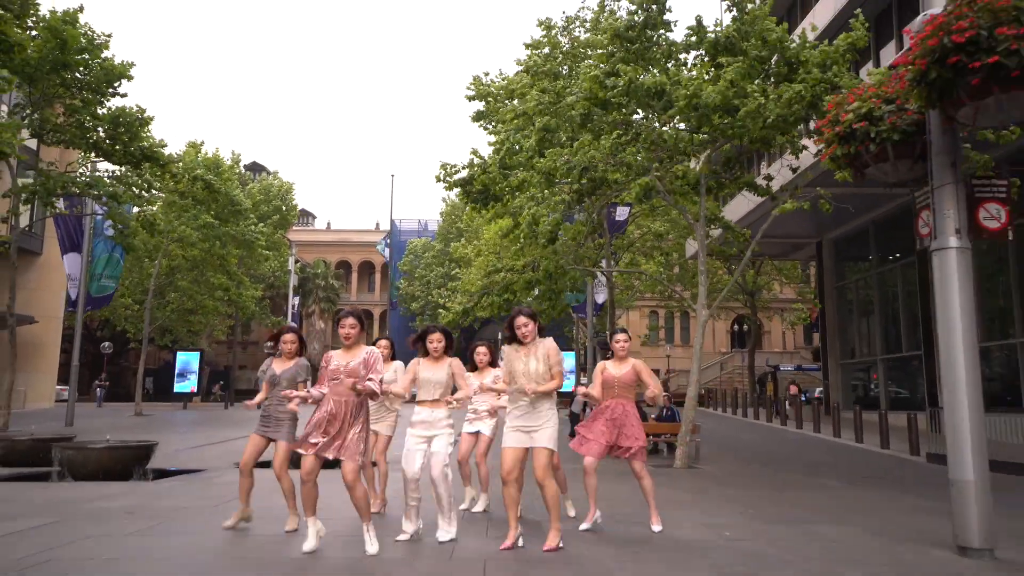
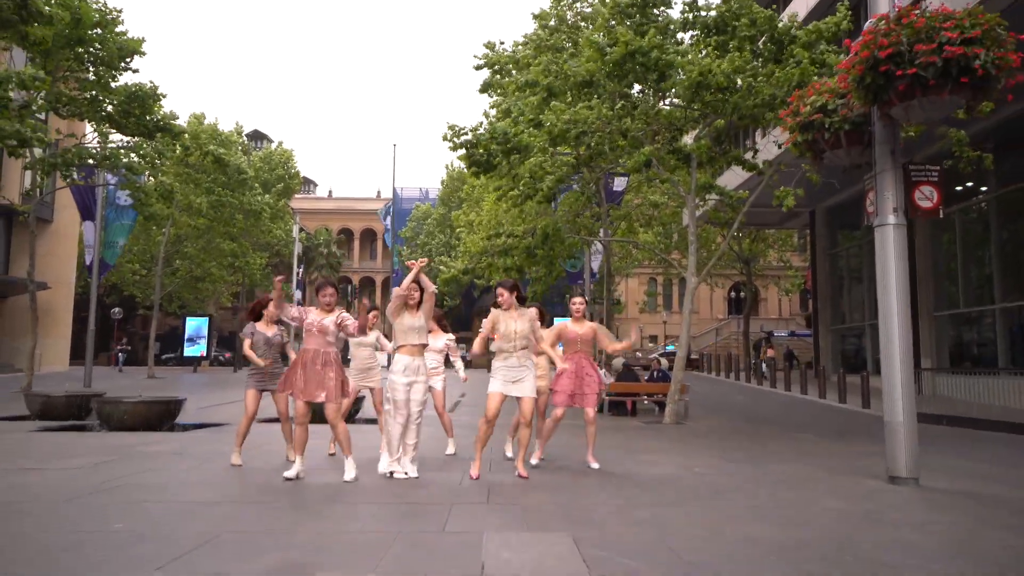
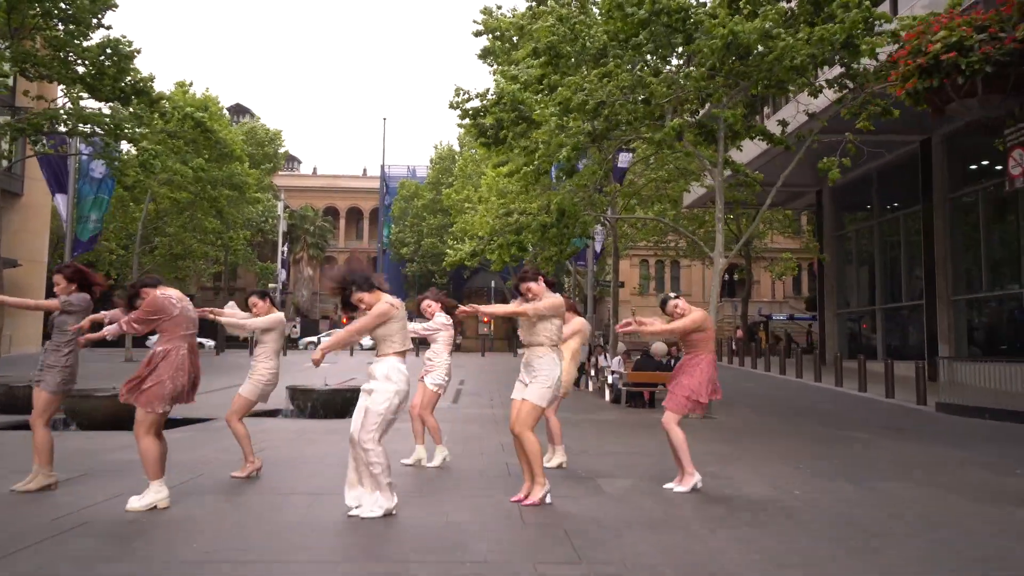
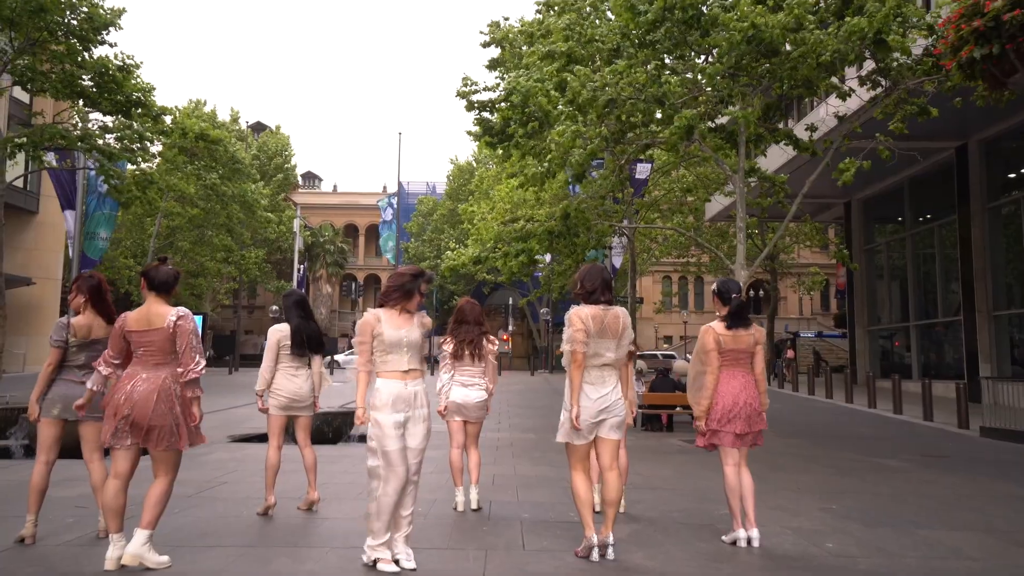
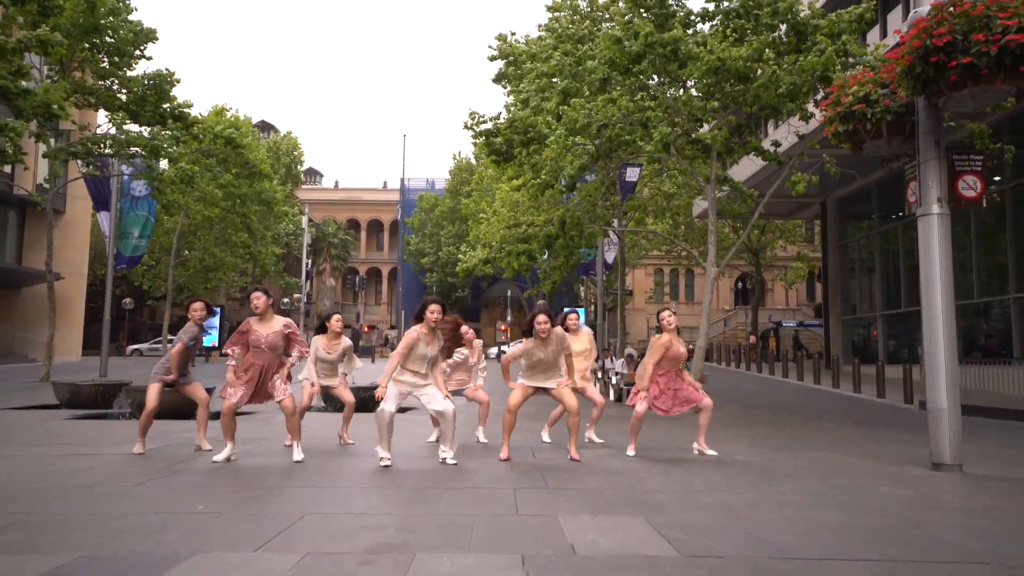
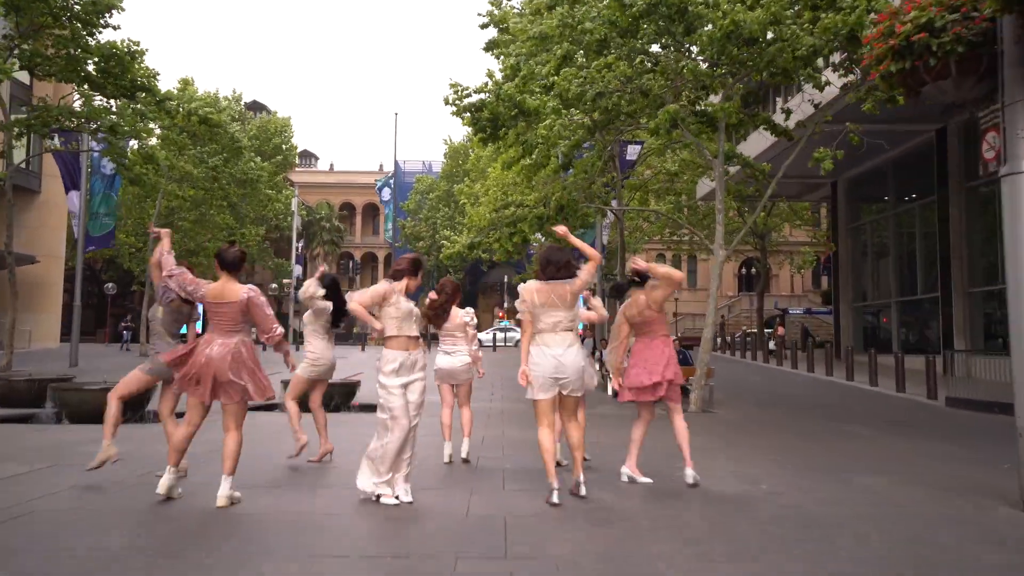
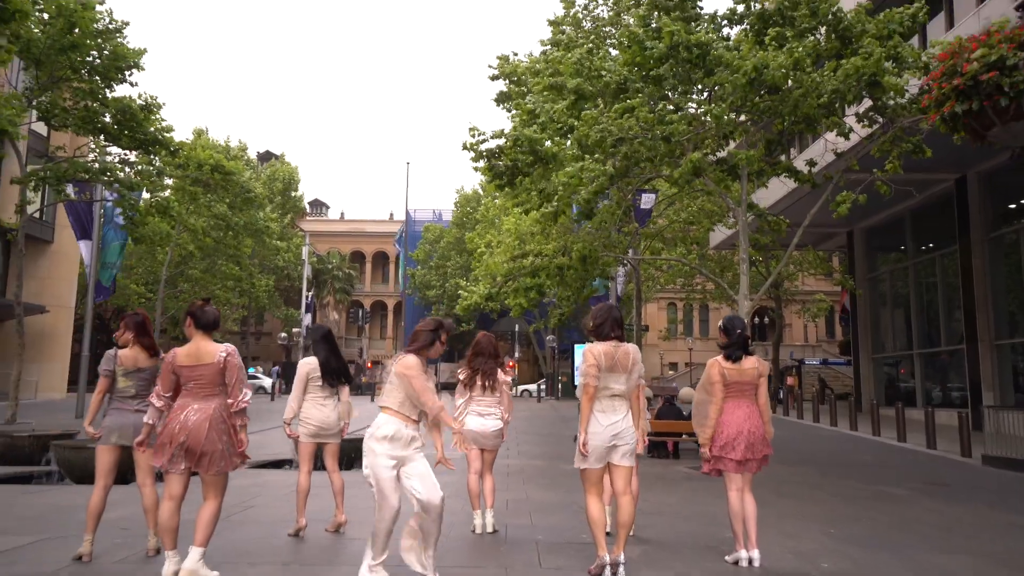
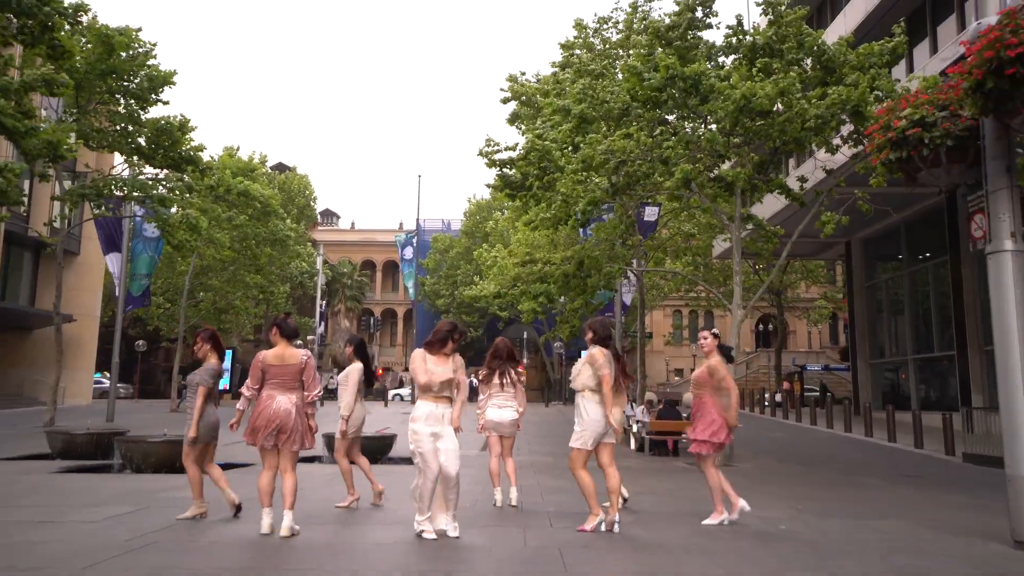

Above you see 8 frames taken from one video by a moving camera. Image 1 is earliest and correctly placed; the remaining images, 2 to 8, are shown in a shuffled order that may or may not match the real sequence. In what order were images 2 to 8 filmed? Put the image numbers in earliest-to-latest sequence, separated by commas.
2, 6, 4, 7, 8, 5, 3
